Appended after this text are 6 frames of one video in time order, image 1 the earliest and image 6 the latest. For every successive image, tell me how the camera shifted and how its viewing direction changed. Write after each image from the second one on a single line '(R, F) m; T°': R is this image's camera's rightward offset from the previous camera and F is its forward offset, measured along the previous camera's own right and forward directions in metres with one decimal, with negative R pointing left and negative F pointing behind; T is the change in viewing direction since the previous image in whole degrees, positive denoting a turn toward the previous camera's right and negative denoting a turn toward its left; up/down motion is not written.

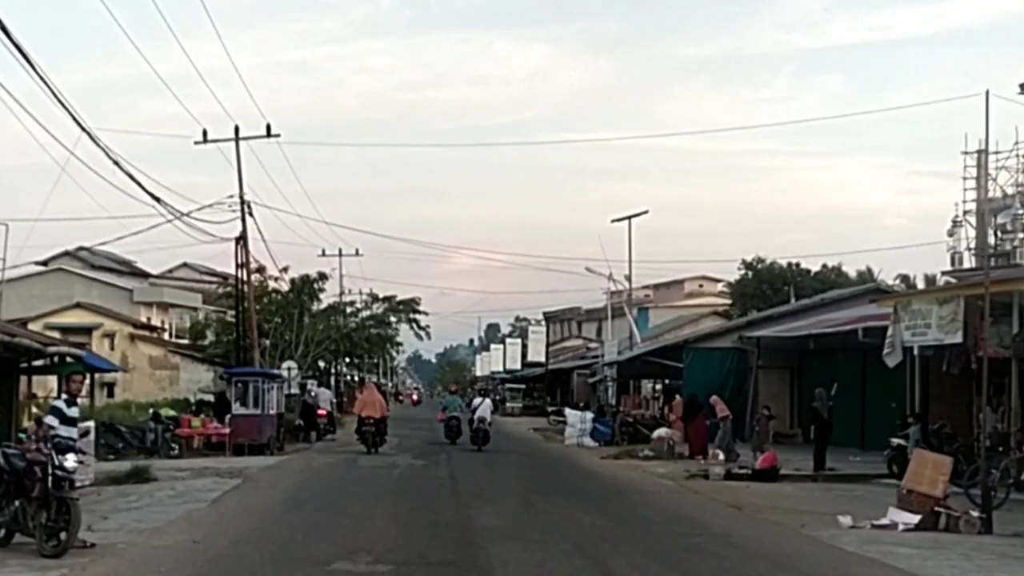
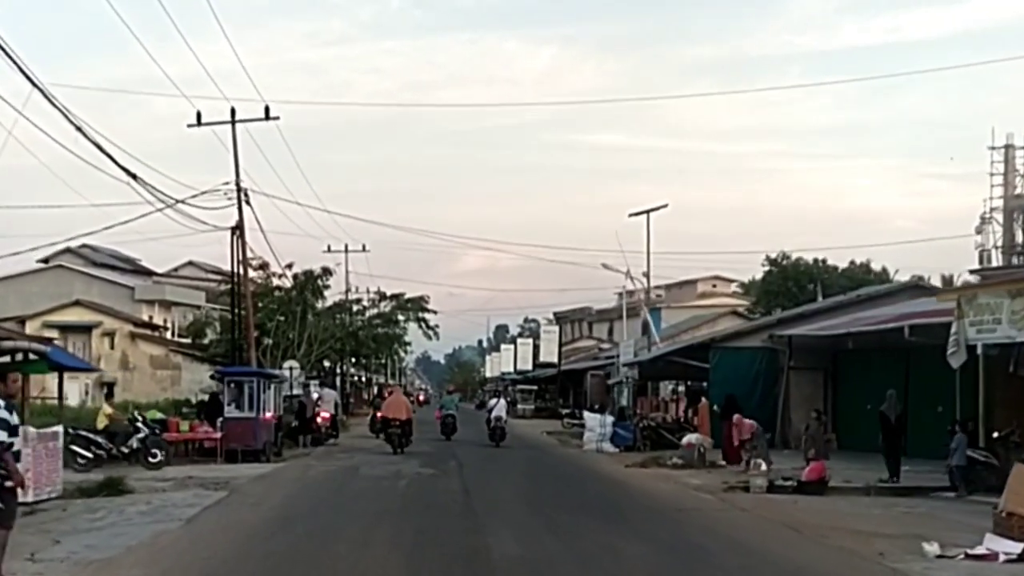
(-0.2, +2.8) m; 0°
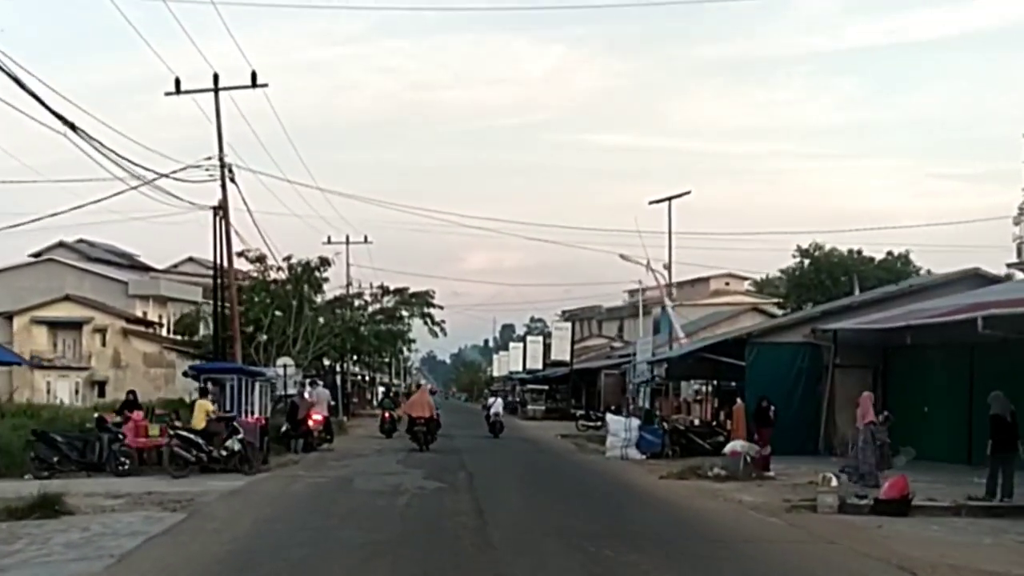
(-0.3, +4.1) m; 0°
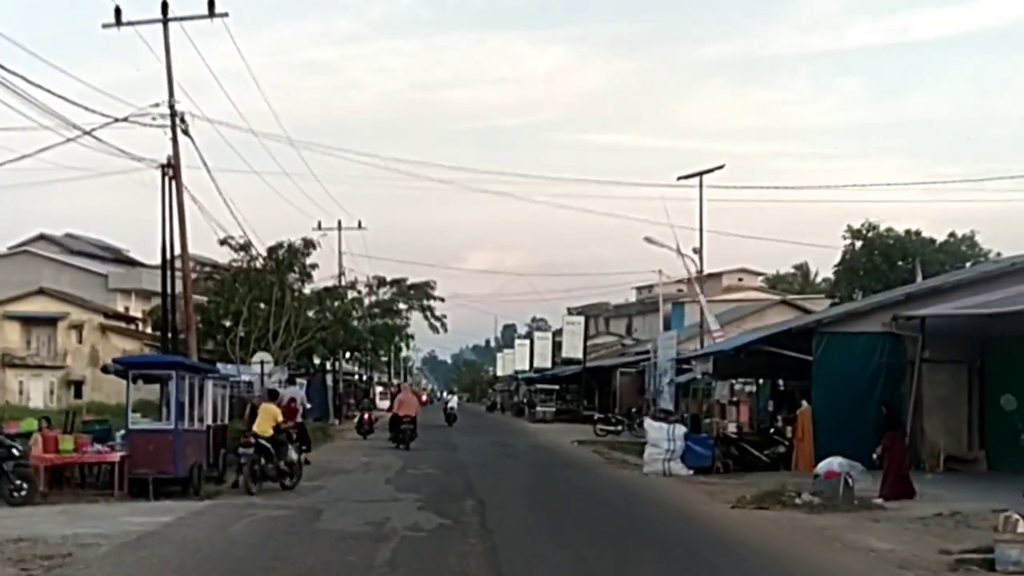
(-0.4, +6.6) m; 0°
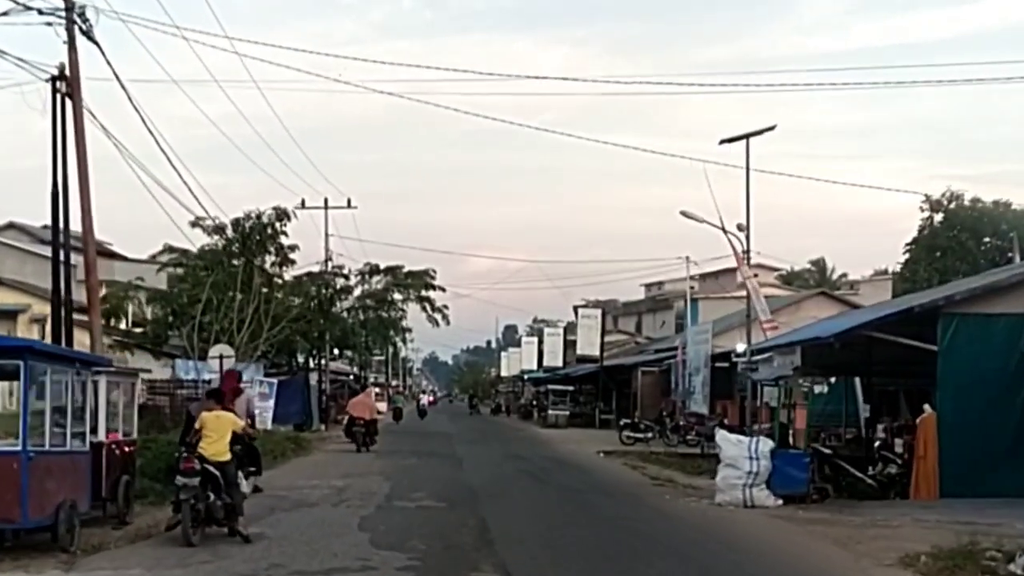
(-0.5, +7.8) m; 0°
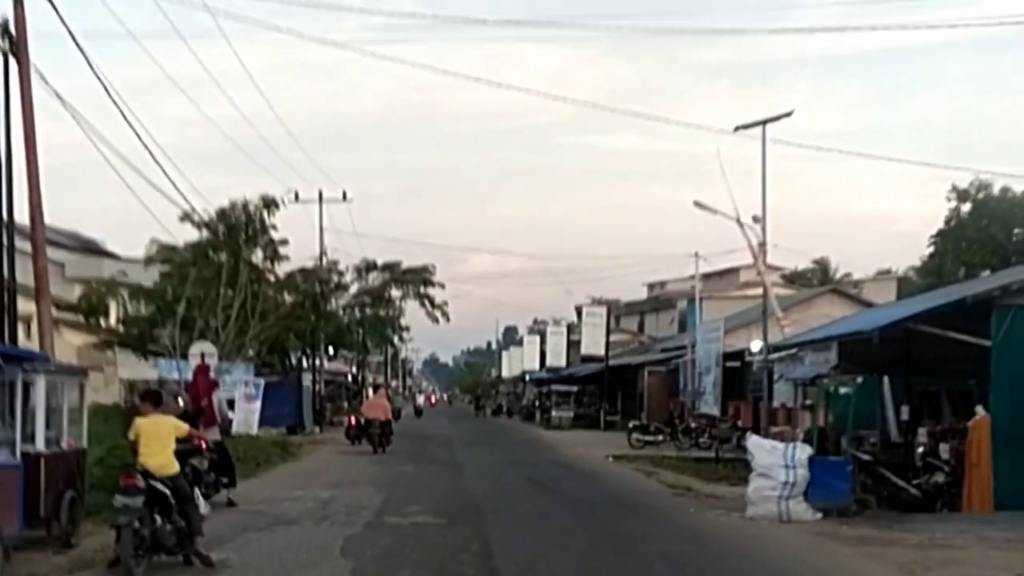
(-0.1, +2.4) m; 0°
